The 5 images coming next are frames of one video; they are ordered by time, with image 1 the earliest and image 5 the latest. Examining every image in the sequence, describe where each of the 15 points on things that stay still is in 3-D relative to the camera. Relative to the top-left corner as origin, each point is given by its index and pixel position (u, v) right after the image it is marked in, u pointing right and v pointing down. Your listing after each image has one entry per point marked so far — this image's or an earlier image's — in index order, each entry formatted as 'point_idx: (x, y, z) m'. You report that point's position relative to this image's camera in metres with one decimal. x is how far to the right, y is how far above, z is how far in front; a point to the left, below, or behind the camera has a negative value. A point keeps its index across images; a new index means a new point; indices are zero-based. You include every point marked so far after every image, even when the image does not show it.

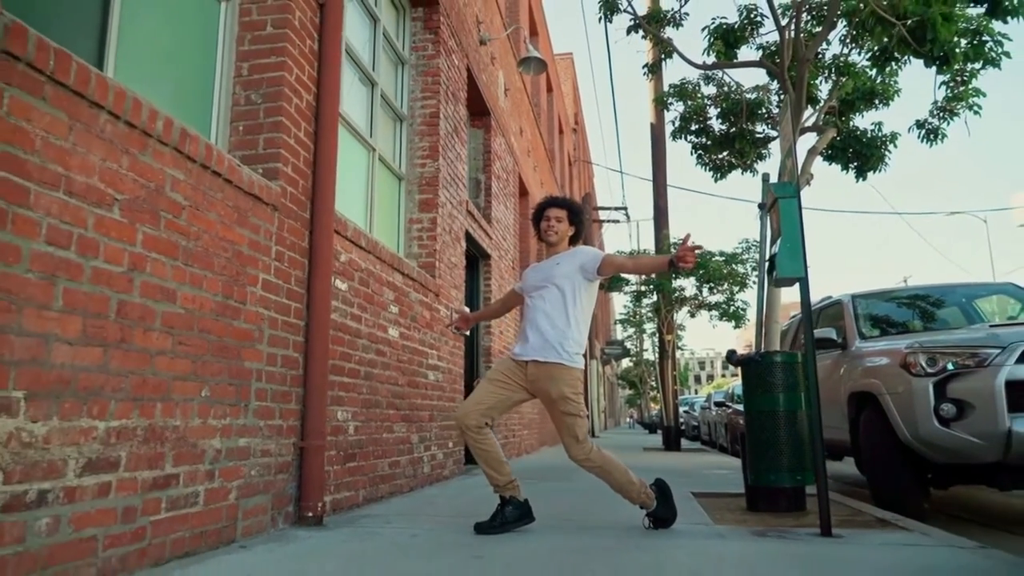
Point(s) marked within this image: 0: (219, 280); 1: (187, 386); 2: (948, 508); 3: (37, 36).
0: (-1.4, 0.0, +3.4) m
1: (-1.4, -0.4, +3.1) m
2: (+3.4, -1.7, +5.6) m
3: (-1.6, +0.8, +2.4) m
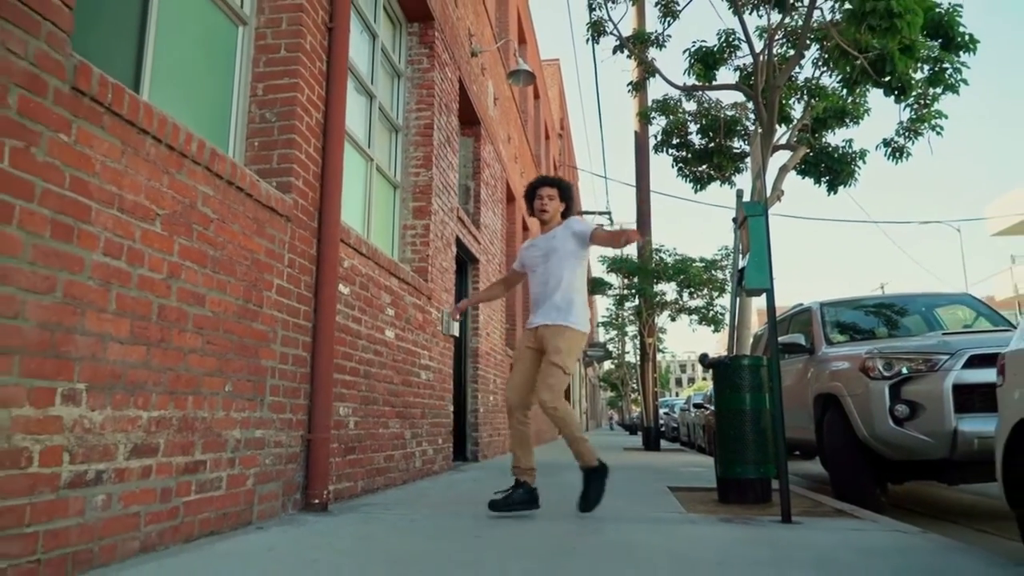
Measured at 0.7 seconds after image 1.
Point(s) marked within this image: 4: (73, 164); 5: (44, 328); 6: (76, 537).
0: (-1.4, 0.0, +3.7) m
1: (-1.4, -0.4, +3.4) m
2: (+3.3, -1.8, +6.0) m
3: (-1.6, +0.8, +2.7) m
4: (-1.6, +0.4, +2.6) m
5: (-1.6, -0.1, +2.4) m
6: (-1.6, -0.9, +2.5) m
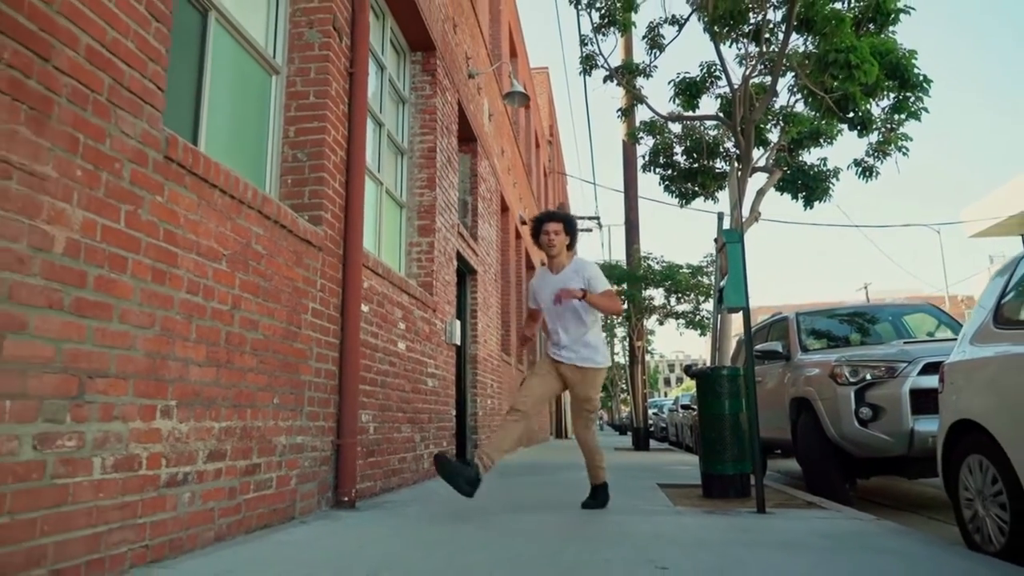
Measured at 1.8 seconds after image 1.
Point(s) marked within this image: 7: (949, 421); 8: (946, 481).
0: (-1.4, -0.1, +4.2) m
1: (-1.4, -0.6, +4.0) m
2: (+3.4, -1.9, +6.6) m
3: (-1.5, +0.7, +3.2) m
4: (-1.5, +0.3, +3.1) m
5: (-1.5, -0.3, +3.0) m
6: (-1.5, -1.0, +3.1) m
7: (+2.5, -0.8, +4.0) m
8: (+2.6, -1.1, +4.2) m
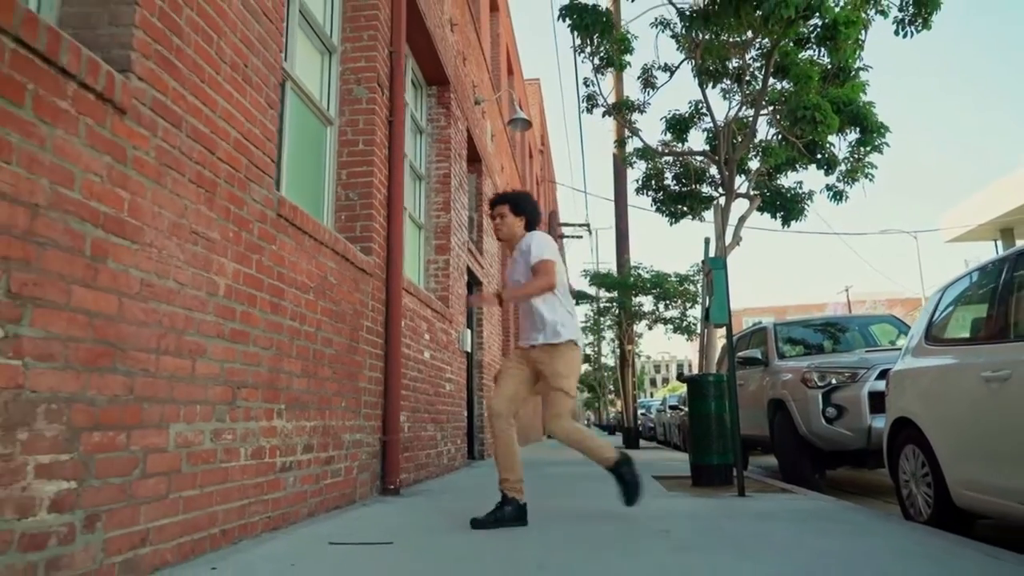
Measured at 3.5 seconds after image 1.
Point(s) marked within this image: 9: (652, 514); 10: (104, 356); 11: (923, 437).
0: (-1.2, -0.3, +5.1) m
1: (-1.2, -0.8, +4.9) m
2: (+3.5, -2.1, +7.6) m
3: (-1.3, +0.5, +4.1) m
4: (-1.3, +0.1, +4.0) m
5: (-1.3, -0.4, +3.8) m
6: (-1.3, -1.2, +4.0) m
7: (+2.7, -0.9, +5.0) m
8: (+2.7, -1.3, +5.1) m
9: (+1.0, -1.6, +5.1) m
10: (-1.5, -0.2, +2.5) m
11: (+2.7, -1.0, +4.6) m
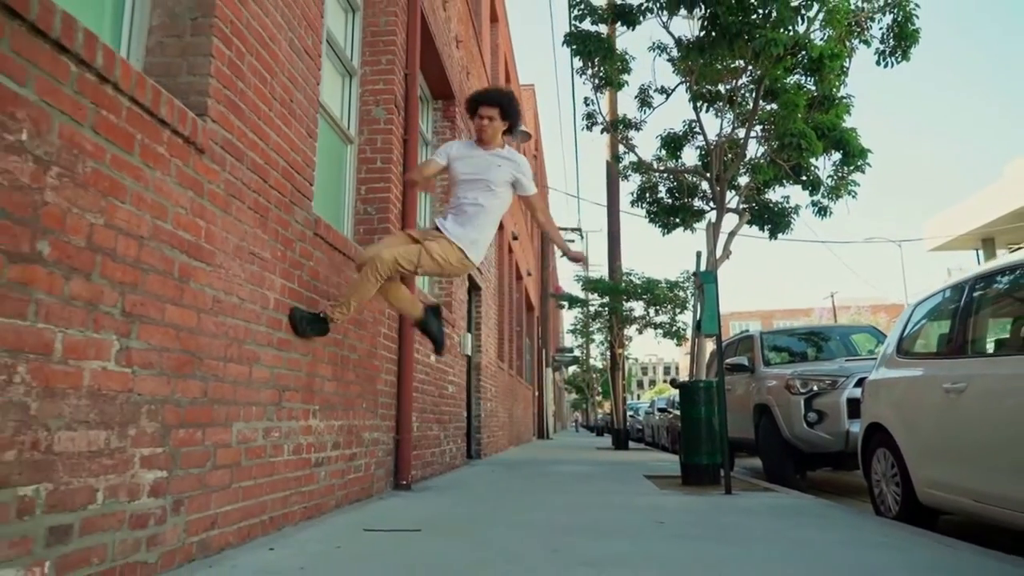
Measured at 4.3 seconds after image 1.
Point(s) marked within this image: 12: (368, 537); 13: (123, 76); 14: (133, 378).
0: (-1.1, -0.4, +5.5) m
1: (-1.1, -0.8, +5.3) m
2: (+3.5, -2.3, +8.1) m
3: (-1.2, +0.4, +4.5) m
4: (-1.2, +0.1, +4.4) m
5: (-1.2, -0.5, +4.2) m
6: (-1.2, -1.3, +4.4) m
7: (+2.7, -1.0, +5.5) m
8: (+2.8, -1.4, +5.6) m
9: (+1.1, -1.7, +5.6) m
10: (-1.3, -0.3, +2.9) m
11: (+2.7, -1.1, +5.1) m
12: (-0.8, -1.4, +3.9) m
13: (-1.4, +0.7, +2.5) m
14: (-1.4, -0.3, +2.6) m
